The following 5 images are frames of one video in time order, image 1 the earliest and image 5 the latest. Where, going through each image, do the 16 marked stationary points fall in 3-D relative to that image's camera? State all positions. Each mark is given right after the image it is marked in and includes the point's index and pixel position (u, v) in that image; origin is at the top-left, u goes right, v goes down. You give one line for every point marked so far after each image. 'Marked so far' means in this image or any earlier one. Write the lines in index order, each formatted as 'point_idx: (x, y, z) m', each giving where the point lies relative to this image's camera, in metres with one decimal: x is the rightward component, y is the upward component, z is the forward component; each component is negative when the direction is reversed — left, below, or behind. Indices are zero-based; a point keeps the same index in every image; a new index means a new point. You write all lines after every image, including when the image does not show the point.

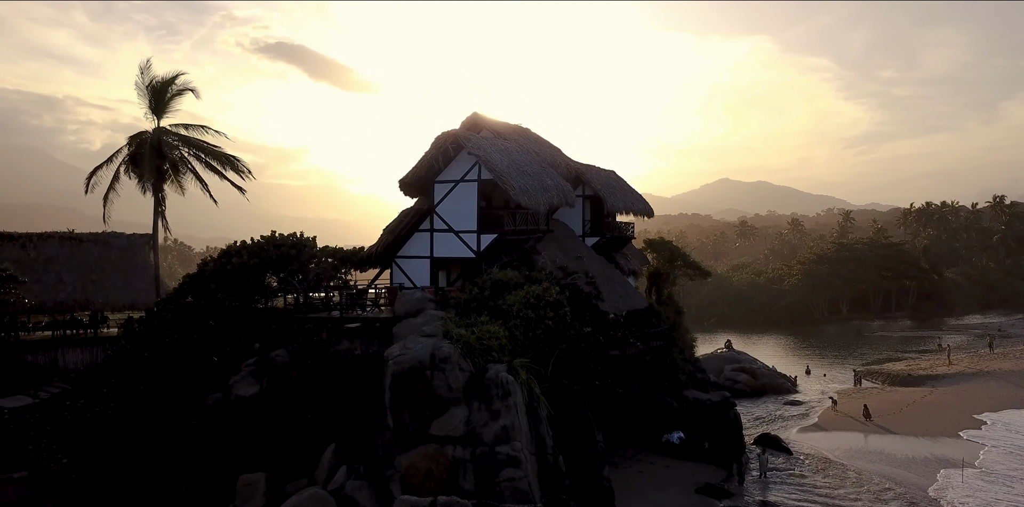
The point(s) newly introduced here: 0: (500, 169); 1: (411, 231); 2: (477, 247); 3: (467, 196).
0: (-0.2, +2.2, +16.3) m
1: (-2.8, +0.6, +17.7) m
2: (-0.9, +0.1, +17.0) m
3: (-1.1, +1.6, +17.3) m
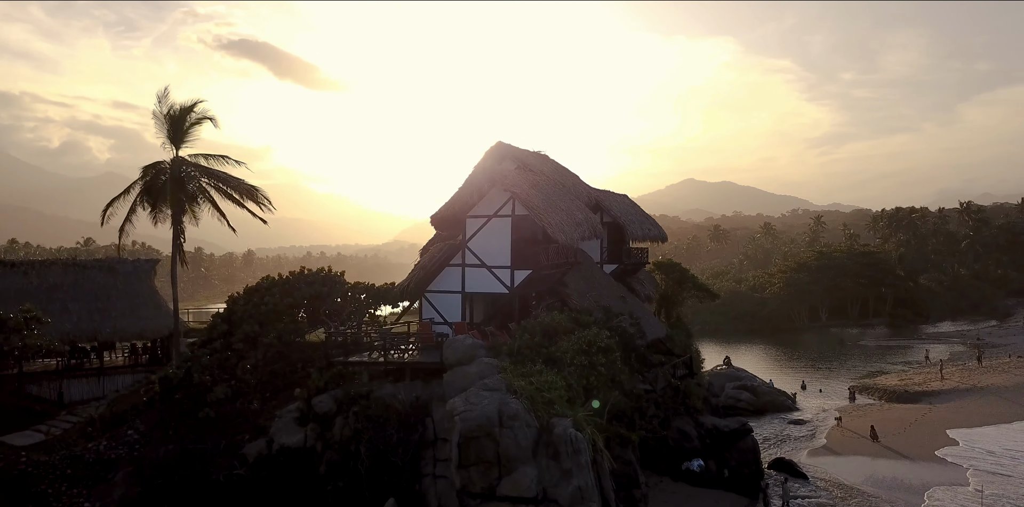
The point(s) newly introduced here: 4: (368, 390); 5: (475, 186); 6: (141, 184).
0: (+0.7, +1.3, +16.2) m
1: (-2.0, -0.3, +17.5) m
2: (0.0, -0.8, +16.9) m
3: (-0.3, +0.6, +17.2) m
4: (-3.1, -3.1, +13.6) m
5: (-1.0, +1.9, +17.2) m
6: (-11.3, +2.1, +18.9) m
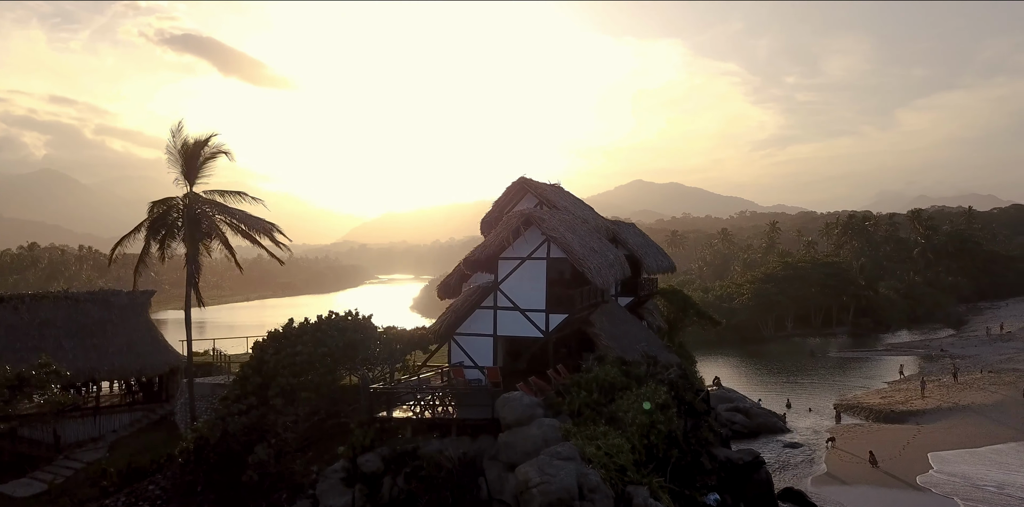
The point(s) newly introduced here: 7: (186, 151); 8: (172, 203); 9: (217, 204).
0: (+1.6, +0.1, +16.0) m
1: (-1.1, -1.5, +17.2) m
2: (+0.9, -2.0, +16.7) m
3: (+0.6, -0.5, +17.0) m
4: (-2.1, -4.2, +13.2) m
5: (-0.2, +0.7, +17.0) m
6: (-10.5, +1.0, +18.2) m
7: (-9.8, +3.0, +18.5) m
8: (-10.4, +1.5, +18.9) m
9: (-8.8, +1.5, +18.5) m
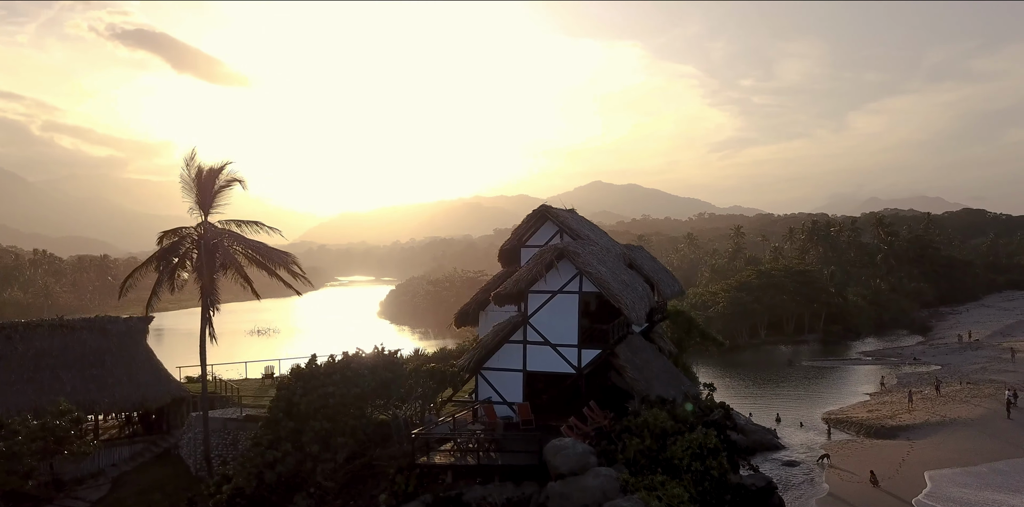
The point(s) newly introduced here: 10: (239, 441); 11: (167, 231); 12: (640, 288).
0: (+2.4, -0.7, +15.9) m
1: (-0.4, -2.4, +16.9) m
2: (+1.6, -2.9, +16.5) m
3: (+1.3, -1.4, +16.8) m
4: (-1.2, -5.0, +12.9) m
5: (+0.6, -0.1, +16.8) m
6: (-9.8, +0.1, +17.5) m
7: (-9.1, +2.1, +17.9) m
8: (-9.7, +0.6, +18.2) m
9: (-8.1, +0.6, +17.9) m
10: (-8.3, -5.7, +18.7) m
11: (-10.2, +0.7, +18.2) m
12: (+3.8, -1.0, +18.8) m
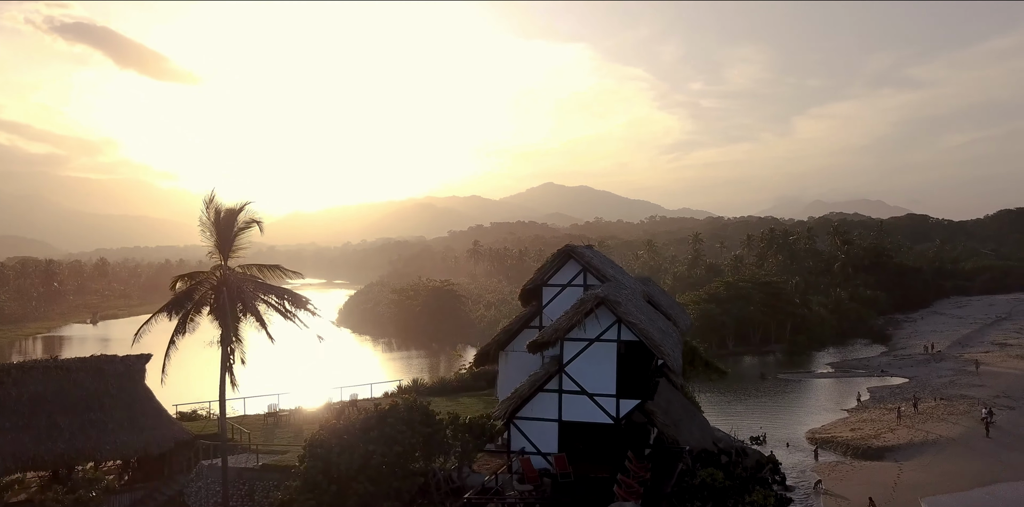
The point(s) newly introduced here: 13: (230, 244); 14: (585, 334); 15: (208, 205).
0: (+3.3, -2.0, +15.8) m
1: (+0.5, -3.6, +16.6) m
2: (+2.5, -4.1, +16.3) m
3: (+2.2, -2.7, +16.6) m
4: (-0.1, -6.2, +12.5) m
5: (+1.5, -1.4, +16.6) m
6: (-9.0, -1.2, +16.8) m
7: (-8.3, +0.9, +17.3) m
8: (-8.9, -0.6, +17.6) m
9: (-7.3, -0.7, +17.3) m
10: (-7.5, -7.0, +18.0) m
11: (-9.4, -0.6, +17.5) m
12: (+4.6, -2.3, +18.7) m
13: (-8.0, +0.3, +17.3) m
14: (+1.8, -2.1, +16.6) m
15: (-8.5, +1.4, +17.2) m
